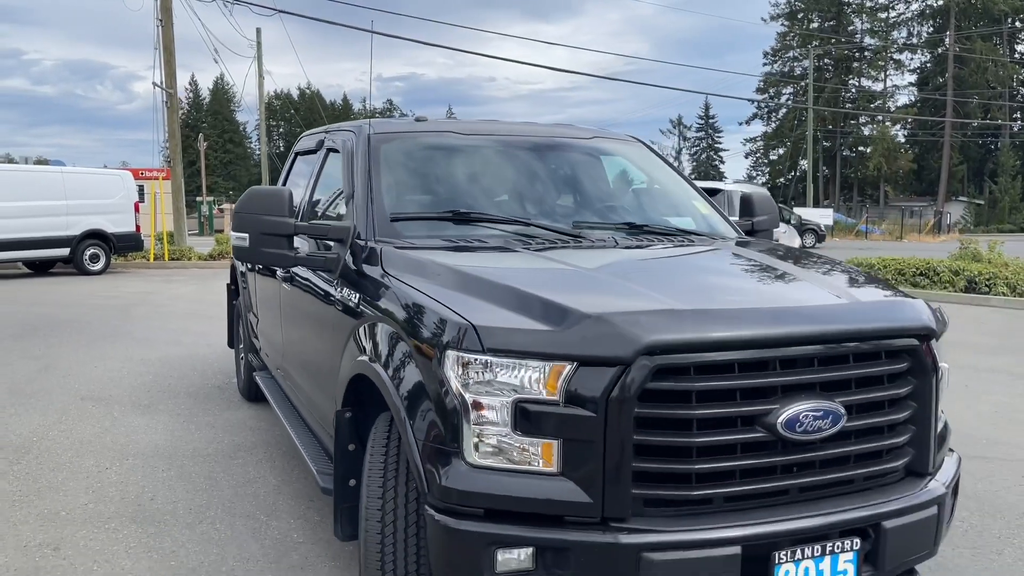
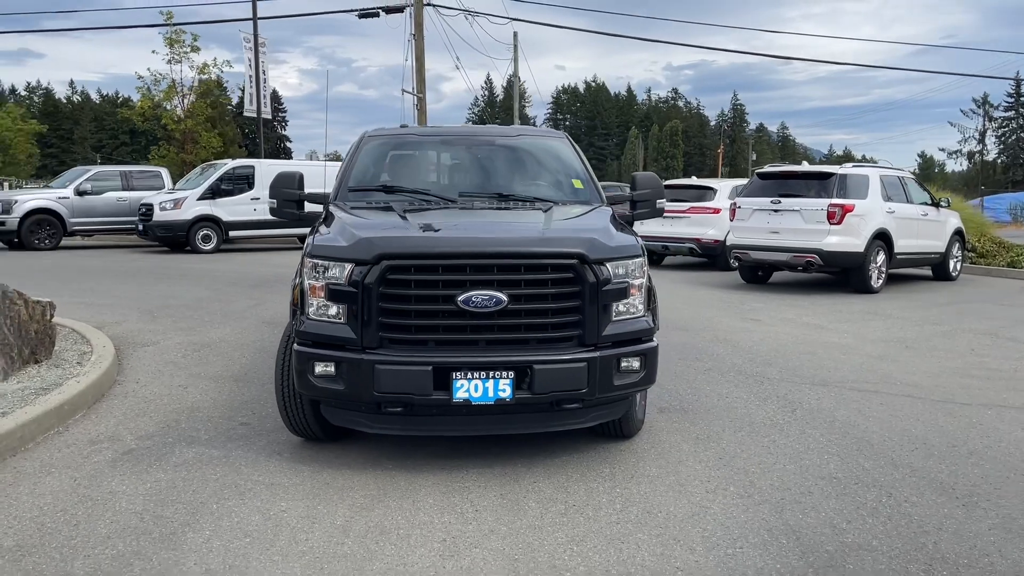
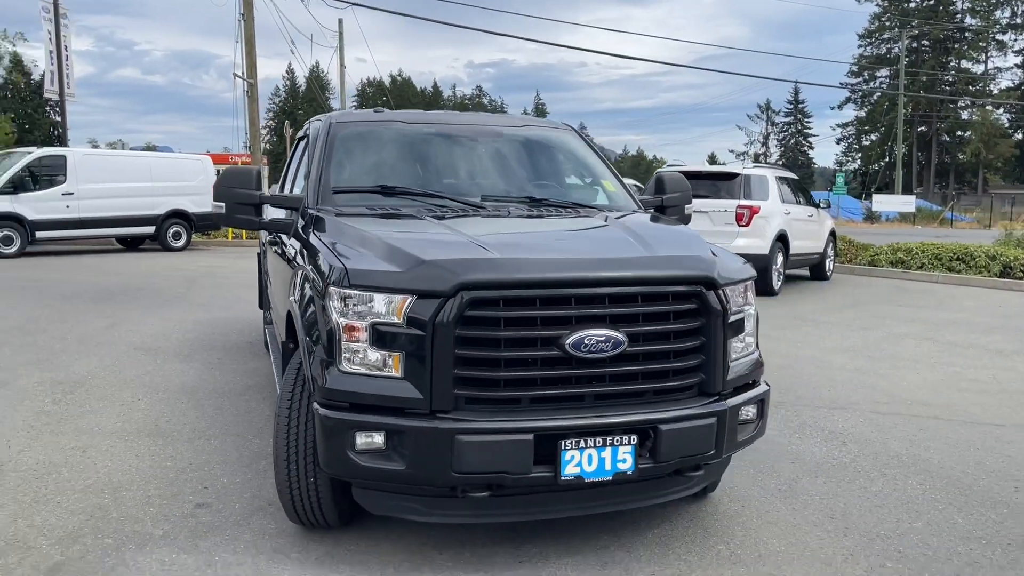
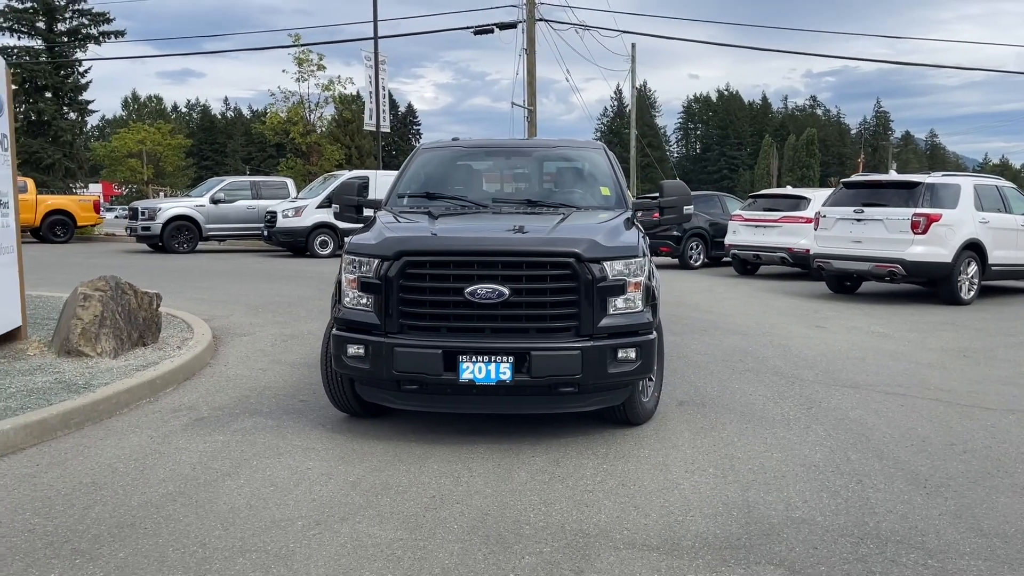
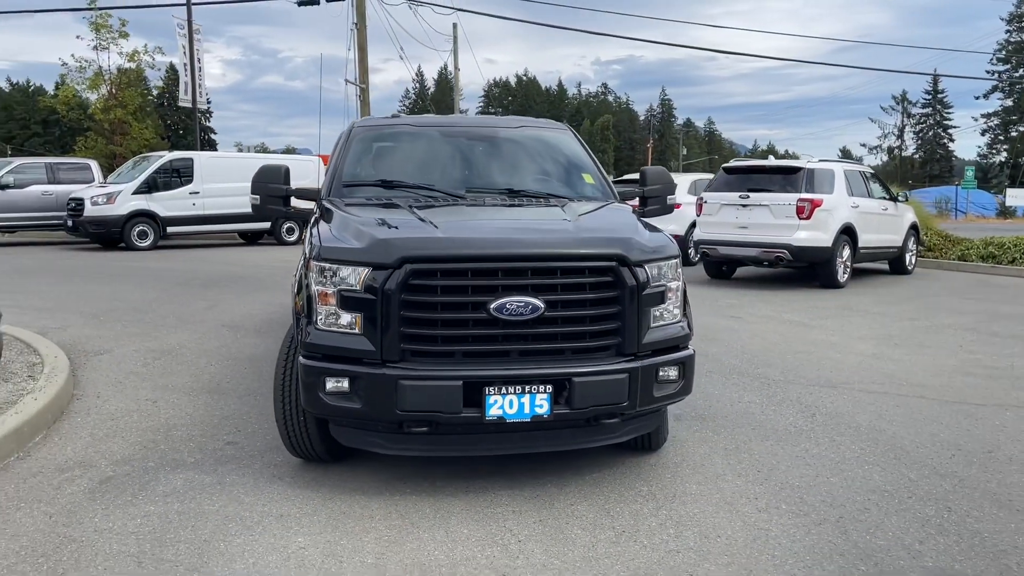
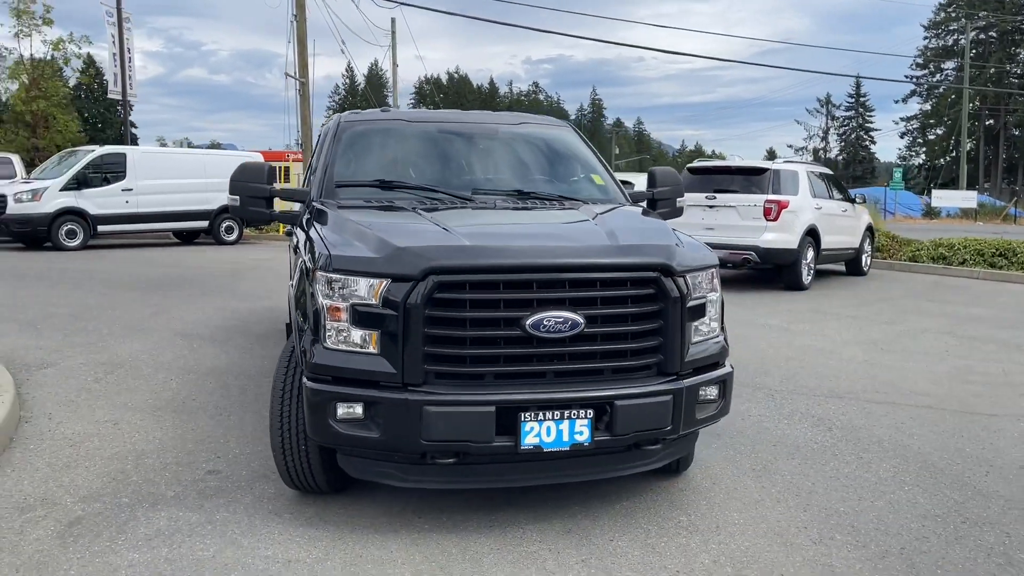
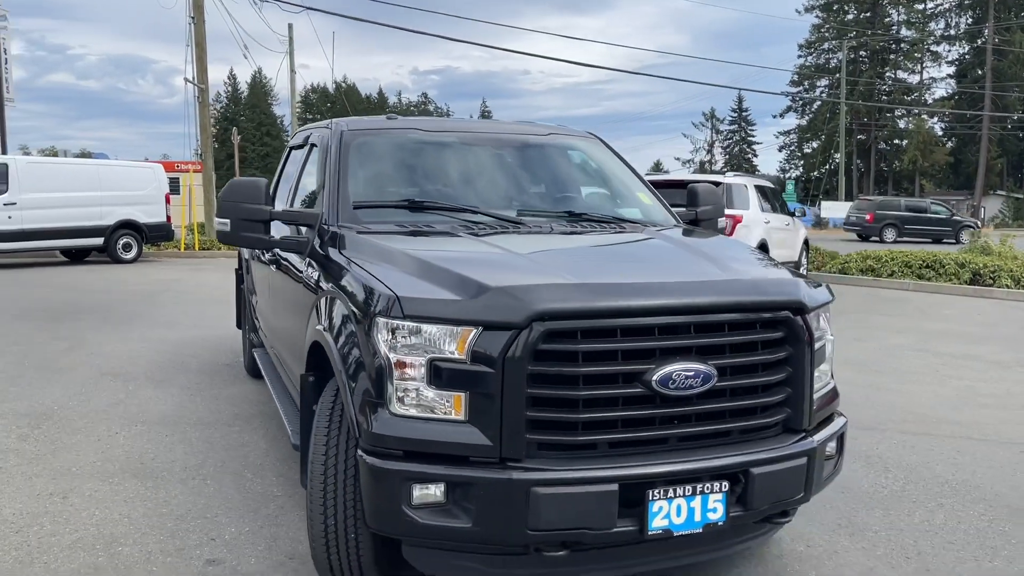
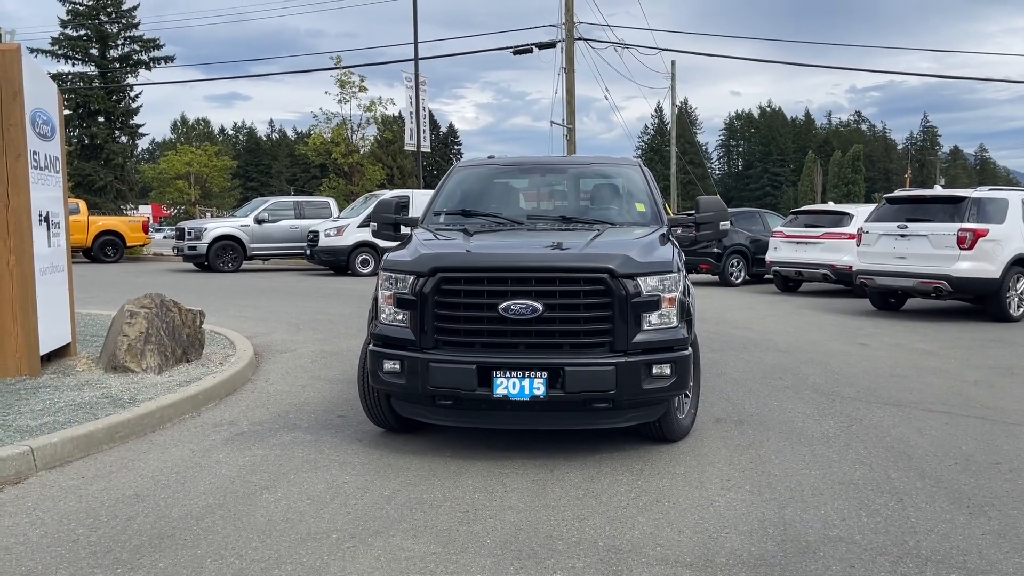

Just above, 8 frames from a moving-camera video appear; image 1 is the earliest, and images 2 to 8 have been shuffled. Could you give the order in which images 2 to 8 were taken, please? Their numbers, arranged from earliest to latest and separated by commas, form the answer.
7, 3, 6, 5, 2, 4, 8
